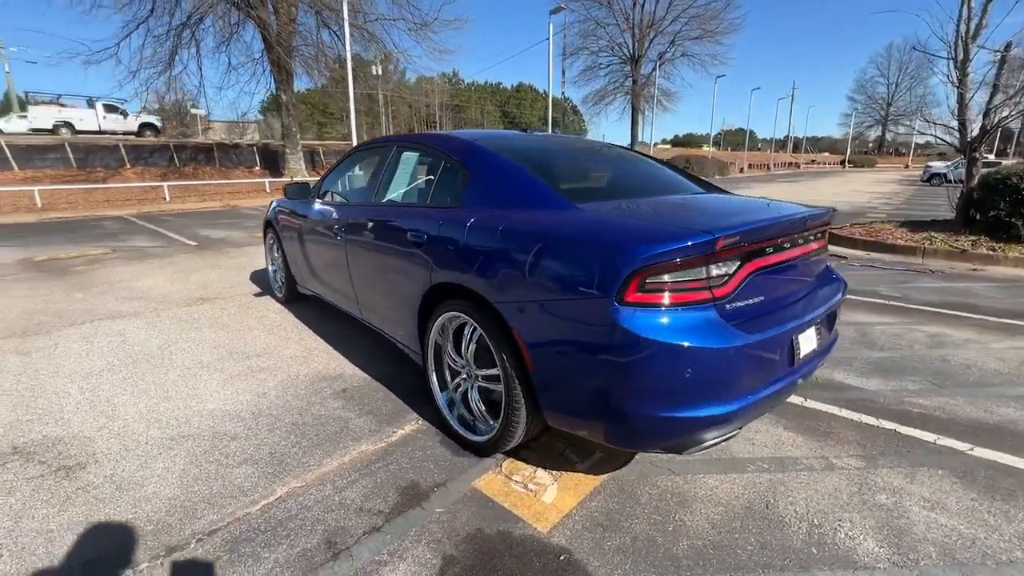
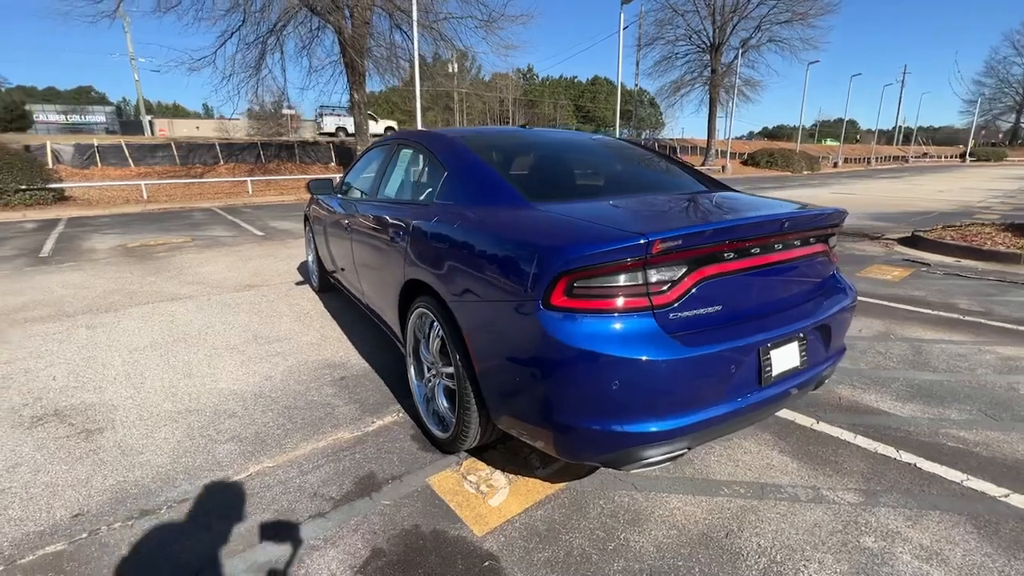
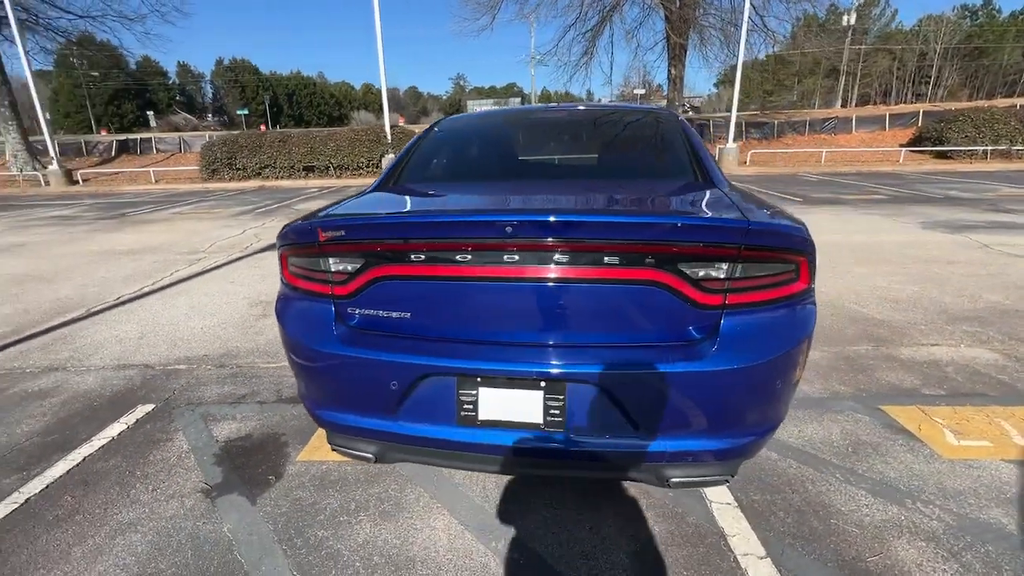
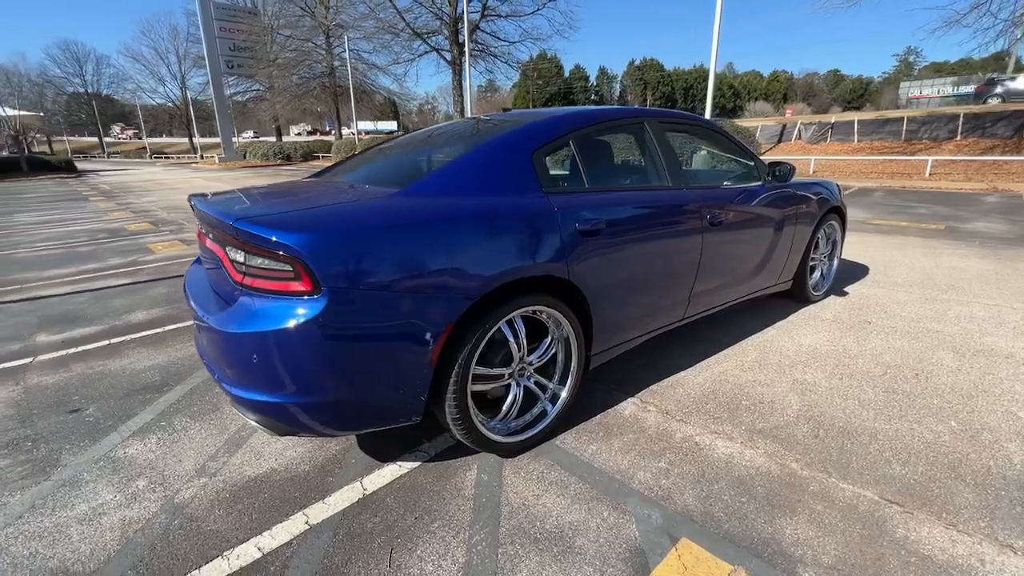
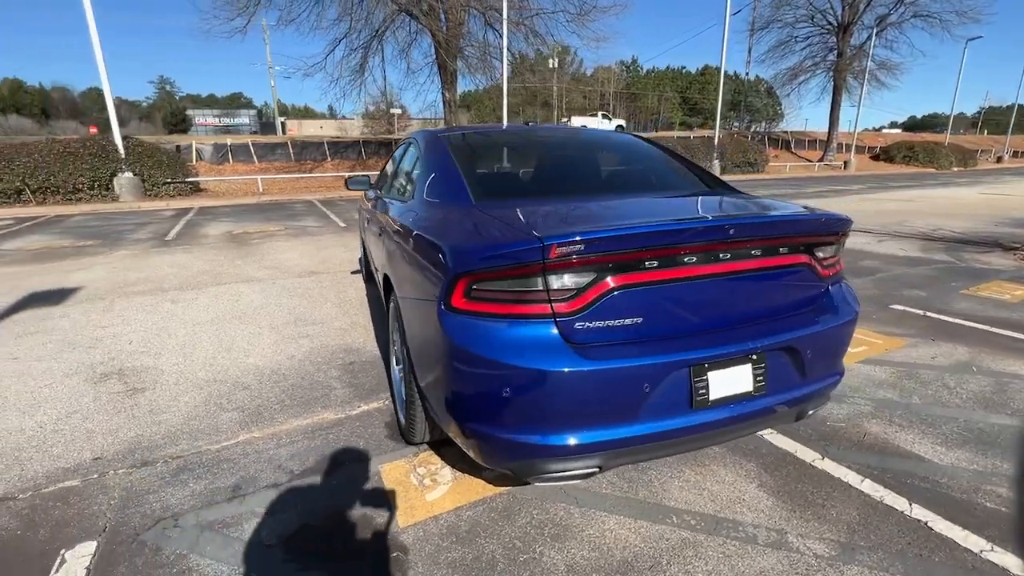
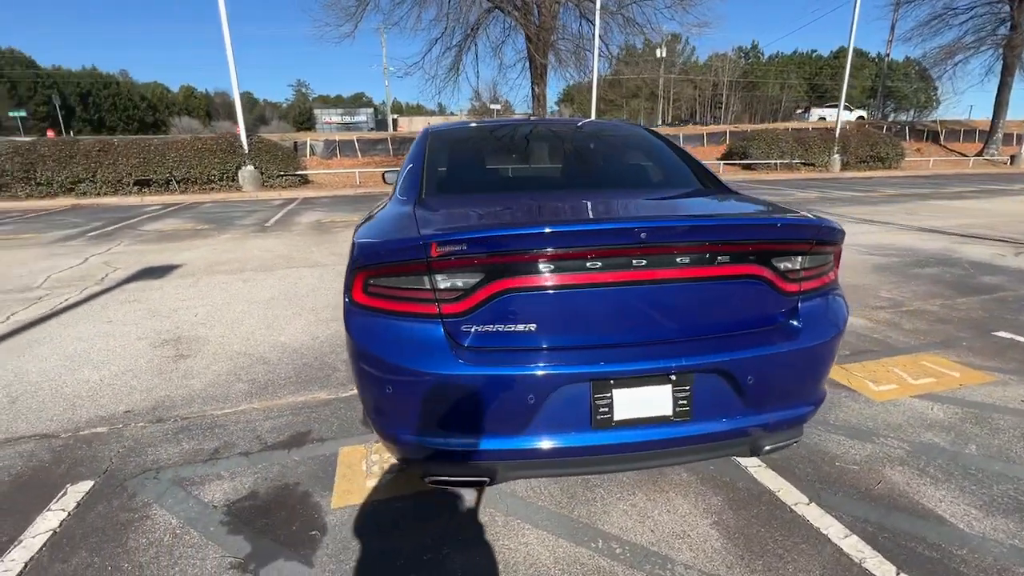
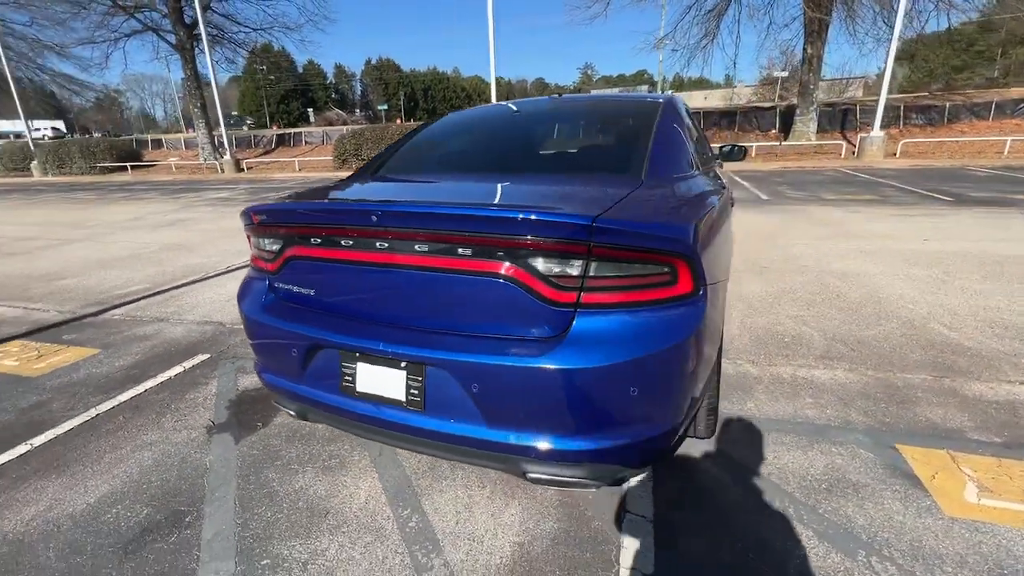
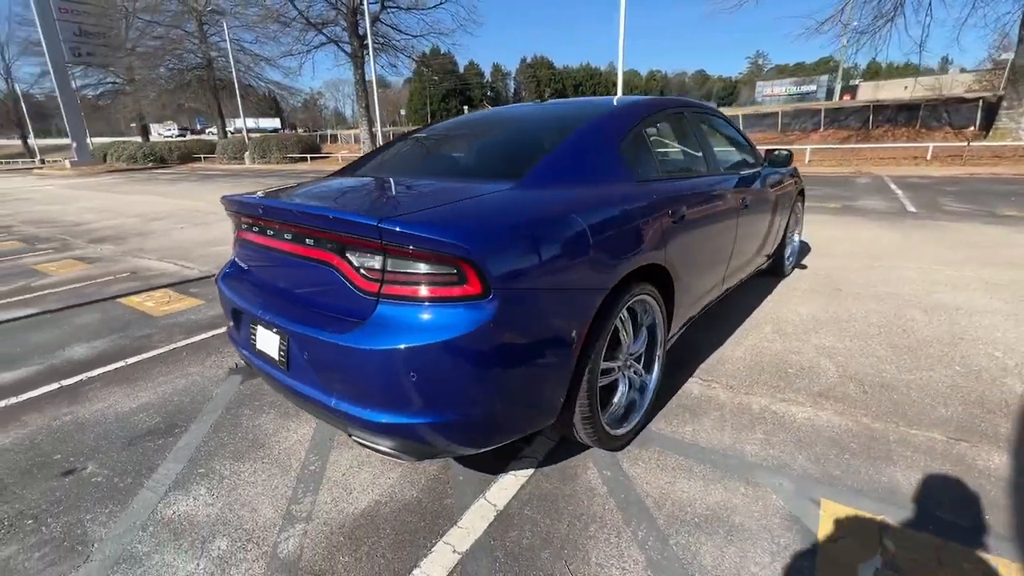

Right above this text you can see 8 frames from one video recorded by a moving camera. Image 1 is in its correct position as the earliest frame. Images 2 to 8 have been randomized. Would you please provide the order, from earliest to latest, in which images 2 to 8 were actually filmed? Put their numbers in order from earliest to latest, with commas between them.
2, 5, 6, 3, 7, 8, 4
